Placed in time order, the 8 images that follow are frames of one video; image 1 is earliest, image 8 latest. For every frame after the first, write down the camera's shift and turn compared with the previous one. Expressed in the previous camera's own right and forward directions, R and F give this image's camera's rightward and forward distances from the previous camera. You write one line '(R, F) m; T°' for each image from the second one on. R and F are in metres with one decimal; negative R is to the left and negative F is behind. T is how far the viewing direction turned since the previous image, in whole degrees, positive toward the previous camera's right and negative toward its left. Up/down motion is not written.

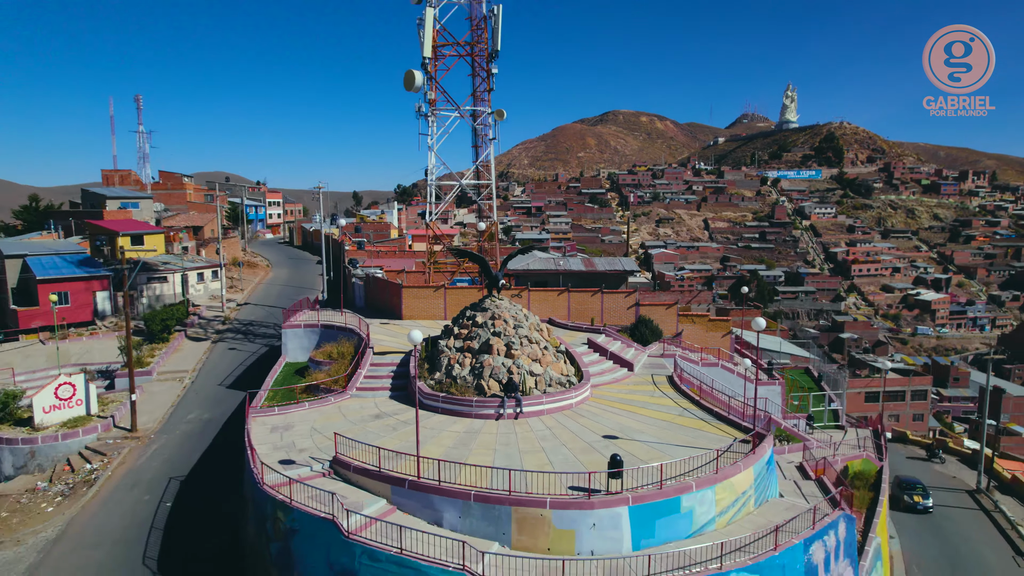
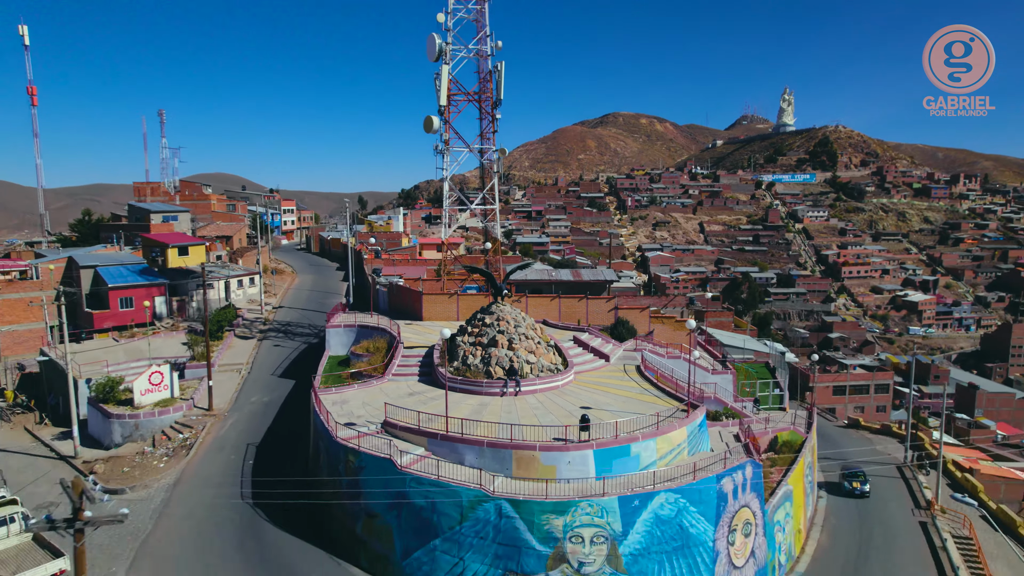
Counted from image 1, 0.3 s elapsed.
(0.0, -1.0) m; 0°
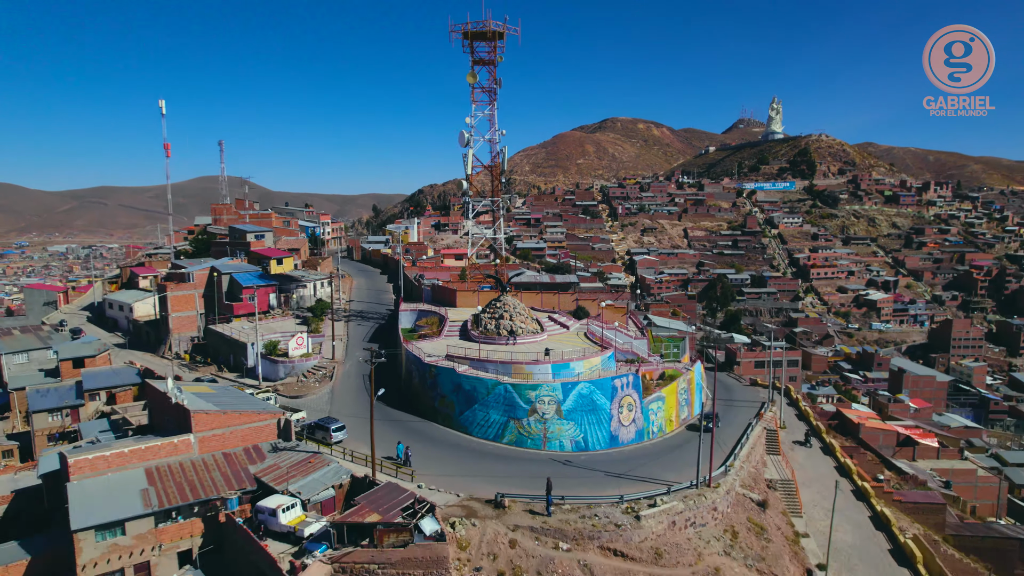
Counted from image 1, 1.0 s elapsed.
(0.0, -3.6) m; 0°
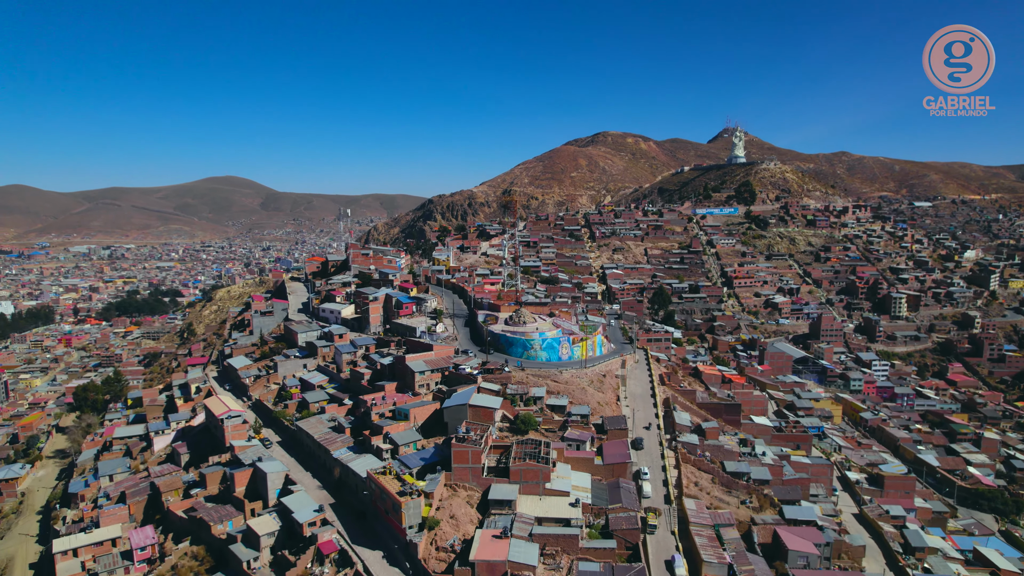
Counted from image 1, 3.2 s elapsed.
(-0.4, -13.2) m; 0°
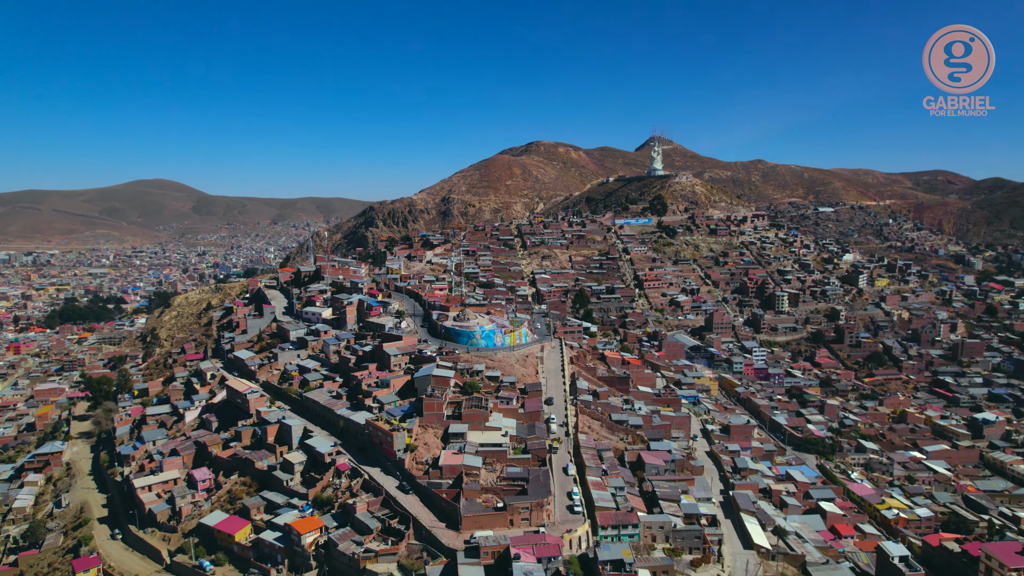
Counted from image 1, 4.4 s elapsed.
(-0.4, -7.0) m; +5°
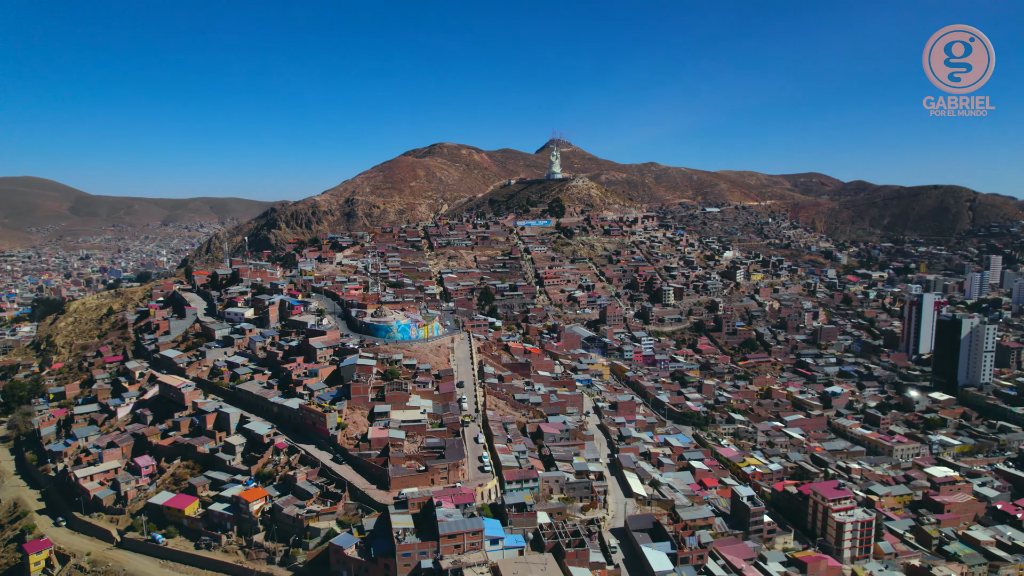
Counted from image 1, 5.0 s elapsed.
(-0.4, -3.4) m; +8°
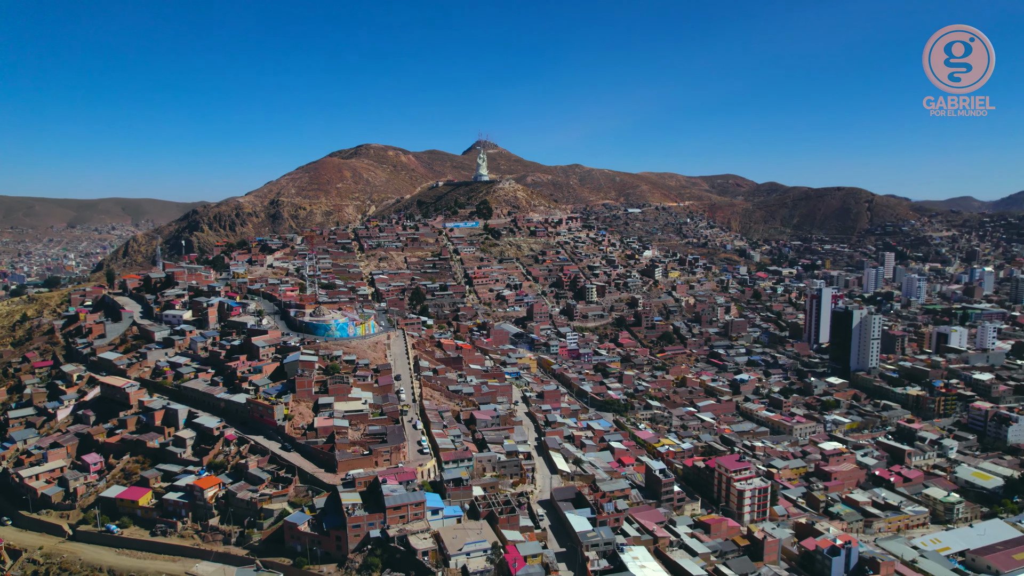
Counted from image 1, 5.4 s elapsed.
(-0.2, -2.2) m; +6°
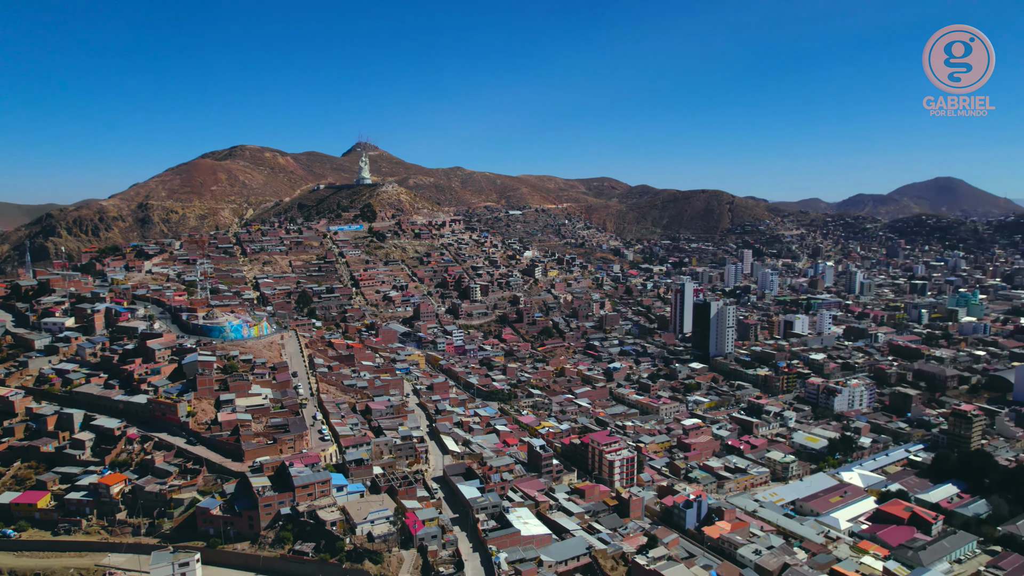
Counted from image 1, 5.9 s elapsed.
(-0.3, -2.6) m; +9°
